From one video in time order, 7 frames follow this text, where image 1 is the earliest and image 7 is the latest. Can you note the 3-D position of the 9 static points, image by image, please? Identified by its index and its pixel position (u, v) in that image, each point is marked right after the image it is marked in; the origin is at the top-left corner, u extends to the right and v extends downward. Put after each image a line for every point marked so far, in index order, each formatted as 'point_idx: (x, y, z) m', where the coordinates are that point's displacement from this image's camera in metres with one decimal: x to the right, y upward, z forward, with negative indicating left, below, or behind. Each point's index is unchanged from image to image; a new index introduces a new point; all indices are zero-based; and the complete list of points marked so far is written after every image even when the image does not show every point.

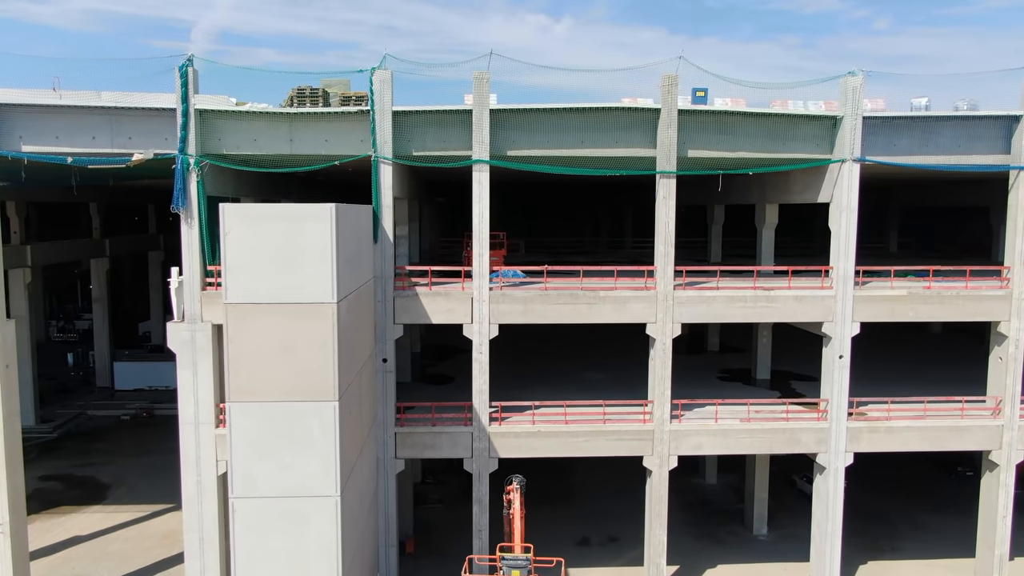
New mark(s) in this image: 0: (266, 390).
0: (-5.2, -2.2, +14.9) m
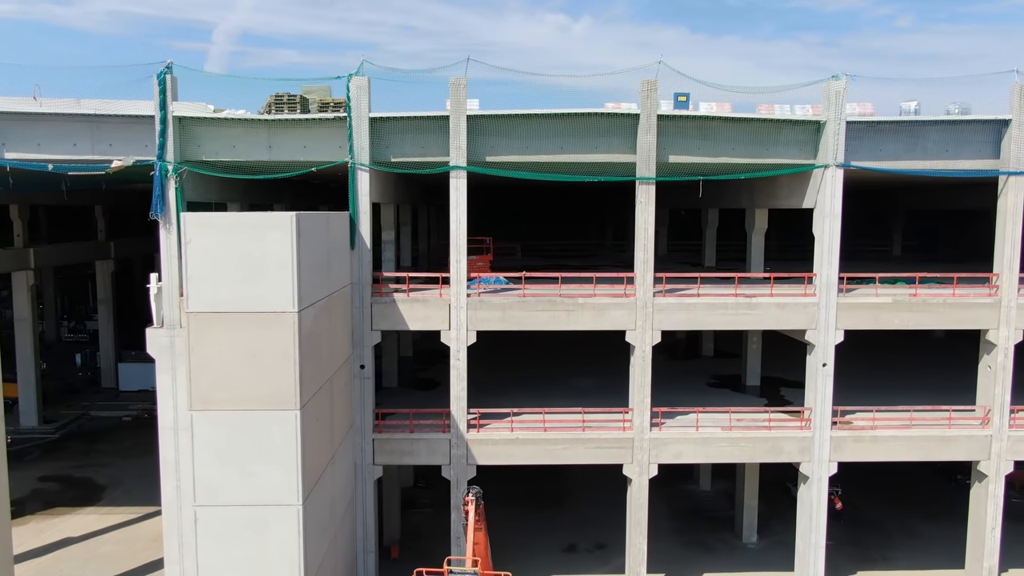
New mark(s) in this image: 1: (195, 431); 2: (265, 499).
0: (-6.0, -2.3, +14.9) m
1: (-6.7, -3.0, +14.9) m
2: (-5.3, -4.5, +15.2) m
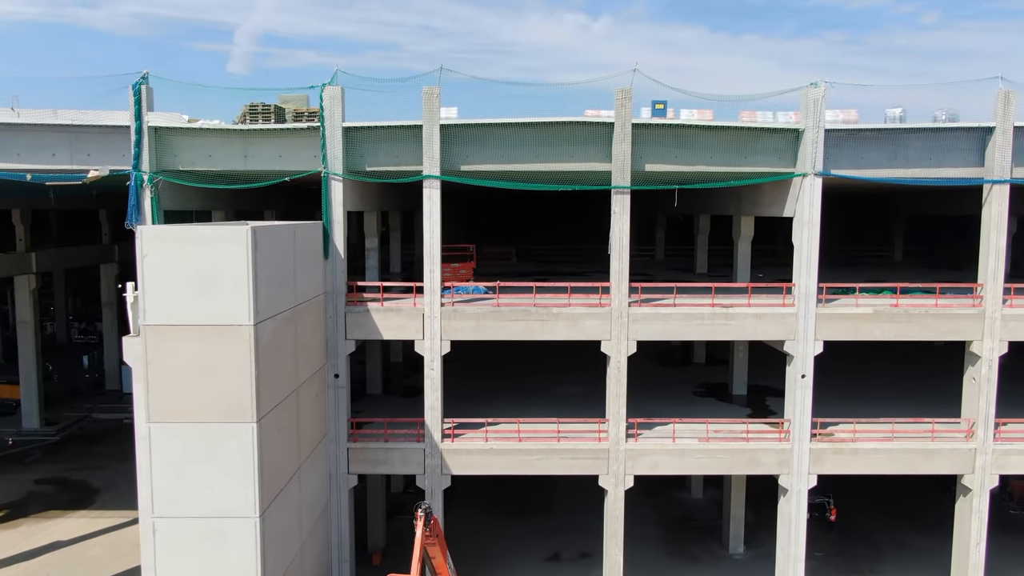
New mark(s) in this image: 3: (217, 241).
0: (-6.9, -2.6, +15.0) m
1: (-7.6, -3.3, +15.0) m
2: (-6.2, -4.8, +15.2) m
3: (-6.1, +1.0, +14.7) m
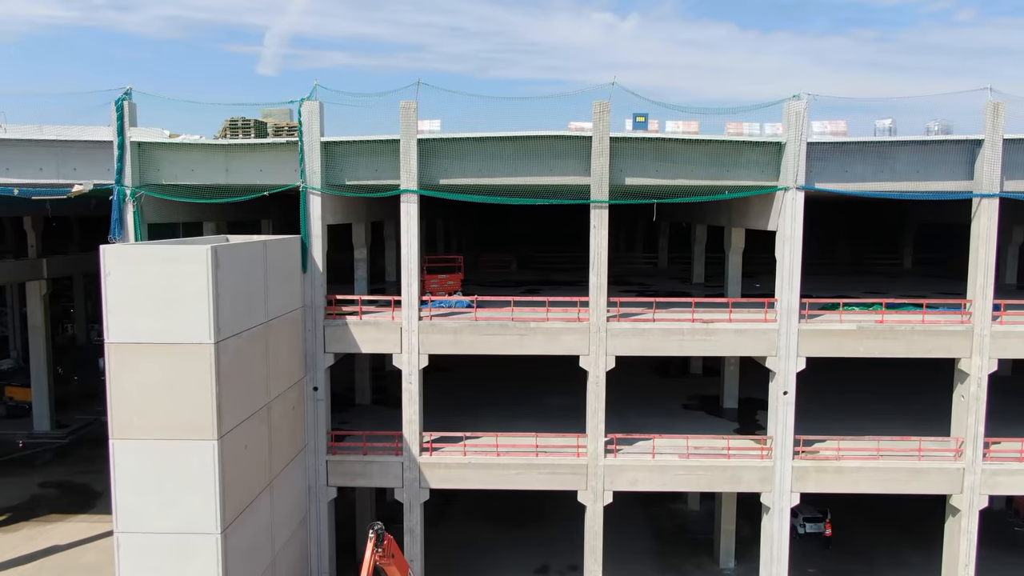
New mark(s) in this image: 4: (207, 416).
0: (-7.8, -3.0, +15.1) m
1: (-8.5, -3.7, +15.2) m
2: (-7.1, -5.2, +15.3) m
3: (-7.0, +0.6, +14.8) m
4: (-6.5, -2.7, +15.1) m
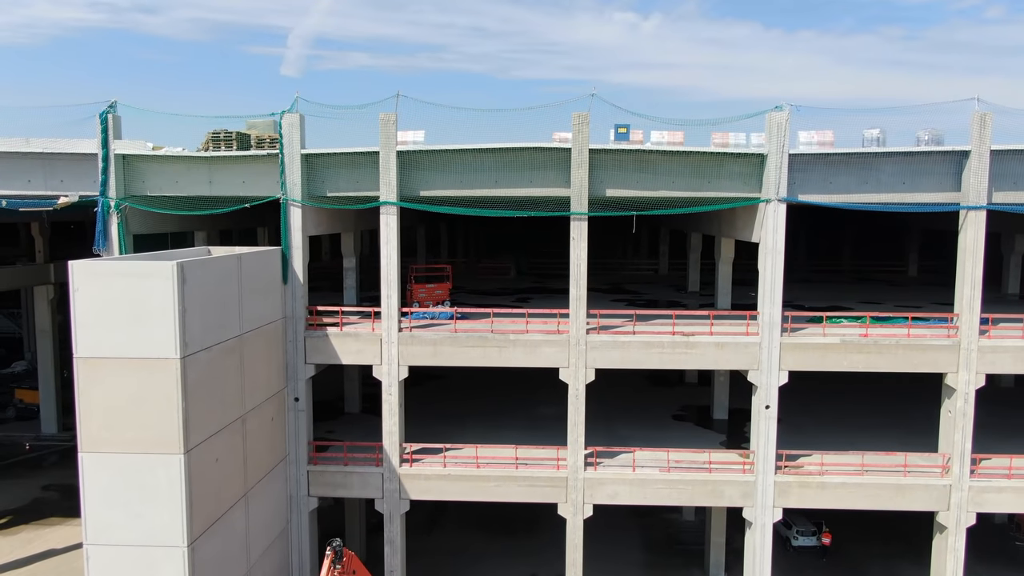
0: (-8.6, -3.3, +15.3) m
1: (-9.3, -4.0, +15.3) m
2: (-7.9, -5.5, +15.5) m
3: (-7.8, +0.3, +15.0) m
4: (-7.3, -3.1, +15.2) m
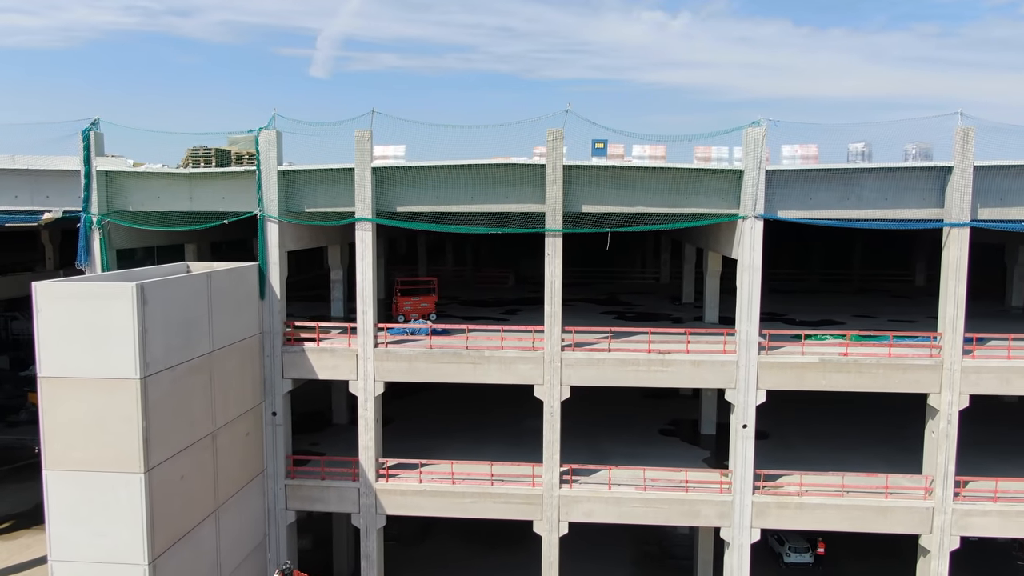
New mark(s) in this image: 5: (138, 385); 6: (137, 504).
0: (-9.5, -3.8, +15.5) m
1: (-10.2, -4.4, +15.6) m
2: (-8.8, -6.0, +15.7) m
3: (-8.7, -0.2, +15.2) m
4: (-8.2, -3.5, +15.4) m
5: (-8.1, -2.1, +15.2) m
6: (-8.2, -4.7, +15.5) m
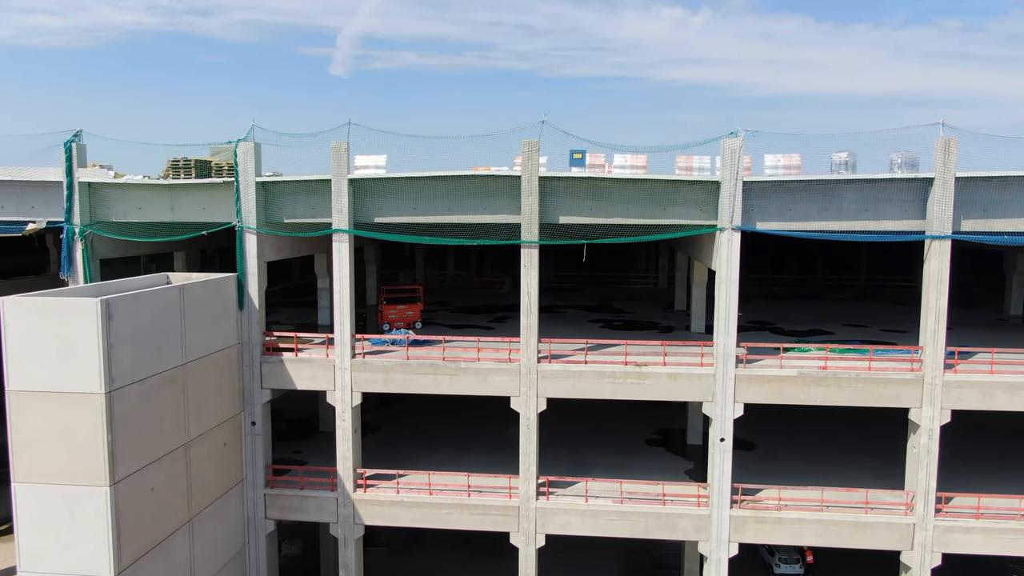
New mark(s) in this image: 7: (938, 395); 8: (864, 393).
0: (-10.3, -4.1, +15.7) m
1: (-11.0, -4.8, +15.7) m
2: (-9.6, -6.3, +15.8) m
3: (-9.5, -0.5, +15.3) m
4: (-9.1, -3.9, +15.5) m
5: (-8.9, -2.4, +15.4) m
6: (-9.0, -5.1, +15.6) m
7: (+11.9, -3.0, +19.8) m
8: (+9.9, -3.0, +20.0) m
